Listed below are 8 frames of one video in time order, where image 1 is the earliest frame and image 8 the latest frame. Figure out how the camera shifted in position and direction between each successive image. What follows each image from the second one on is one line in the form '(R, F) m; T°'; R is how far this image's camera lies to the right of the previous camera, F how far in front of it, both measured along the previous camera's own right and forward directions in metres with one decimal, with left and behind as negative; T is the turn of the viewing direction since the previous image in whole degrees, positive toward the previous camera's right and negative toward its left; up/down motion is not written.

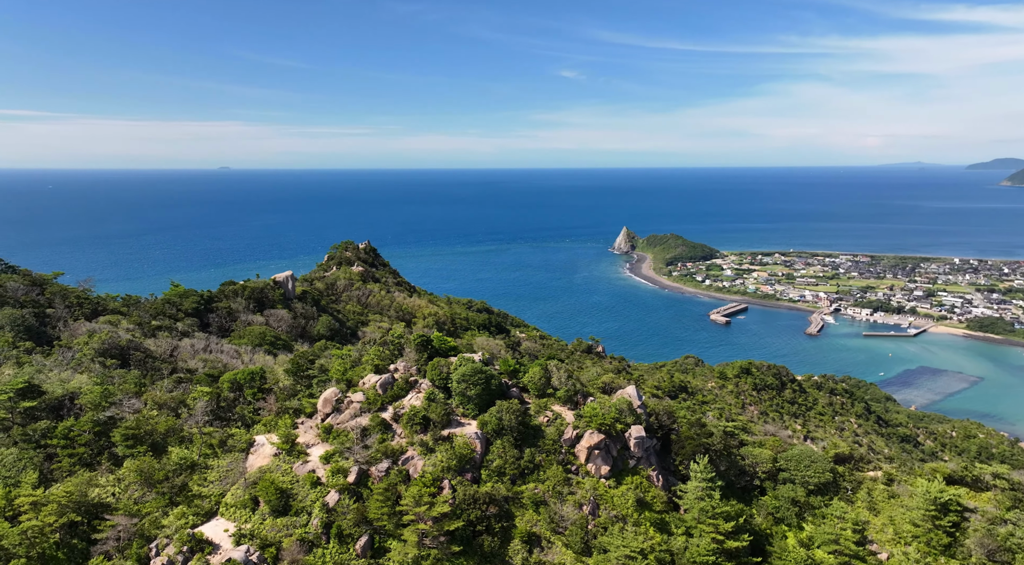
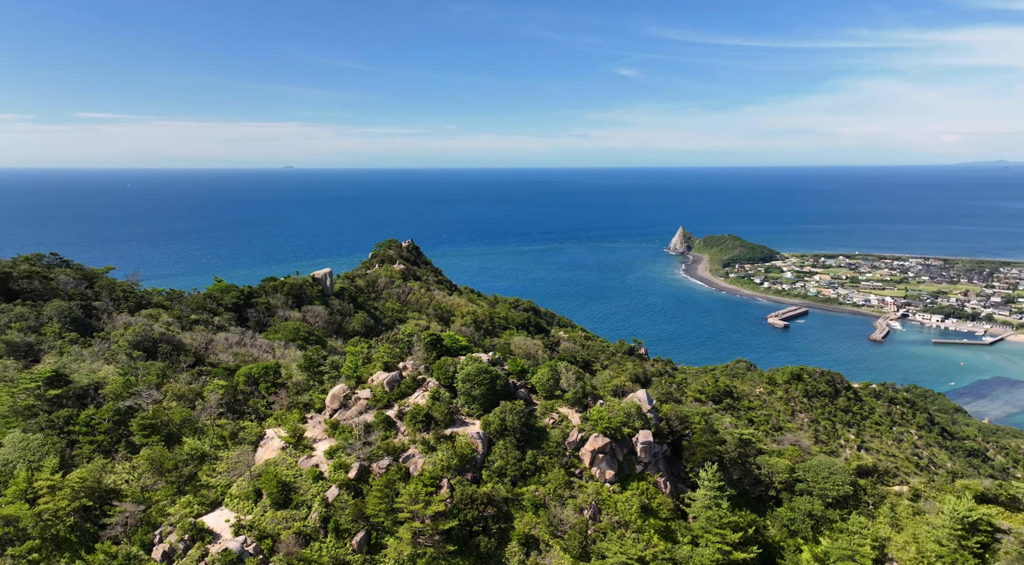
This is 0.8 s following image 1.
(+1.7, +0.2) m; -4°
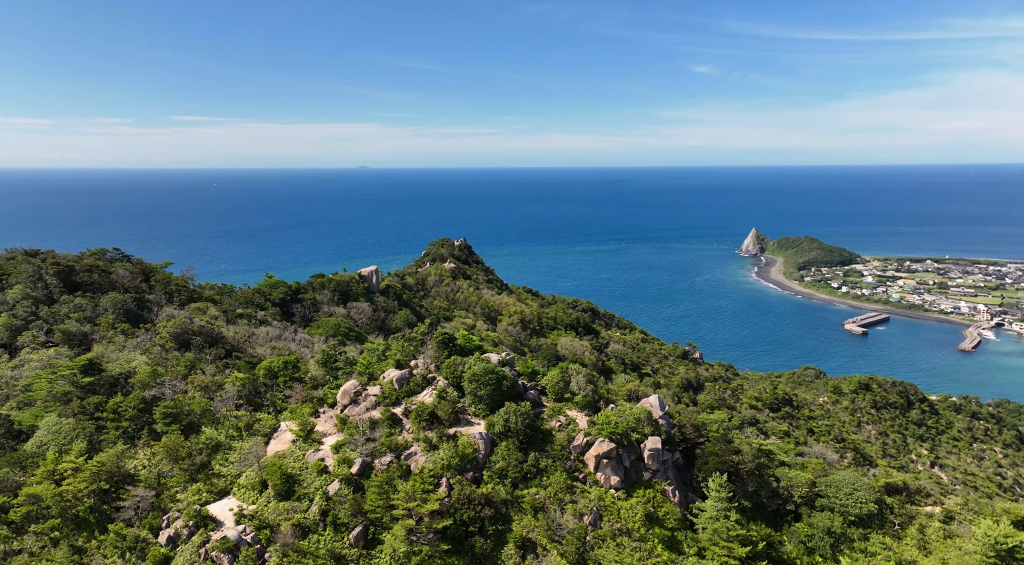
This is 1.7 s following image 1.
(+2.1, +0.3) m; -5°
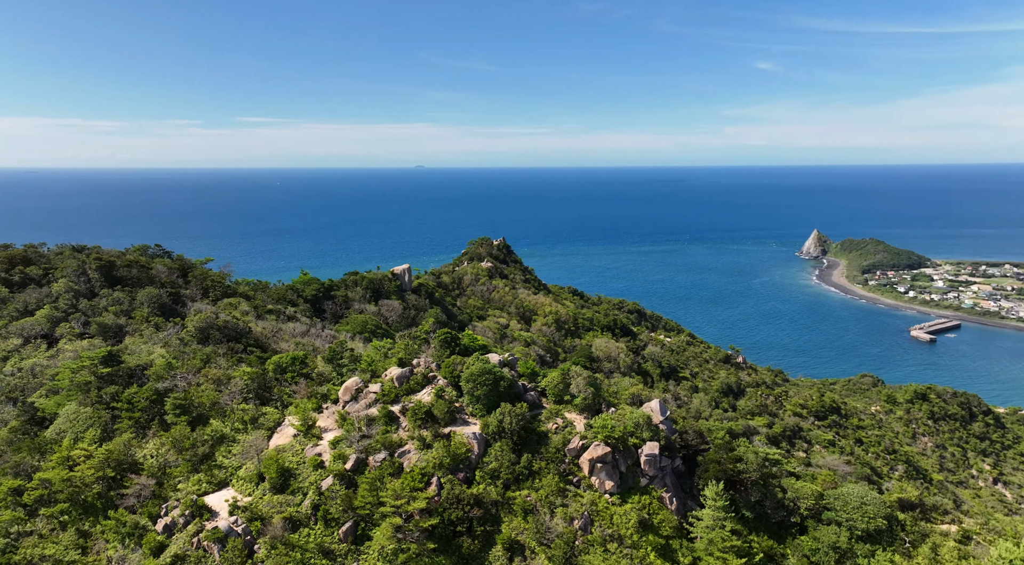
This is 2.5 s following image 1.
(+1.9, +0.2) m; -4°
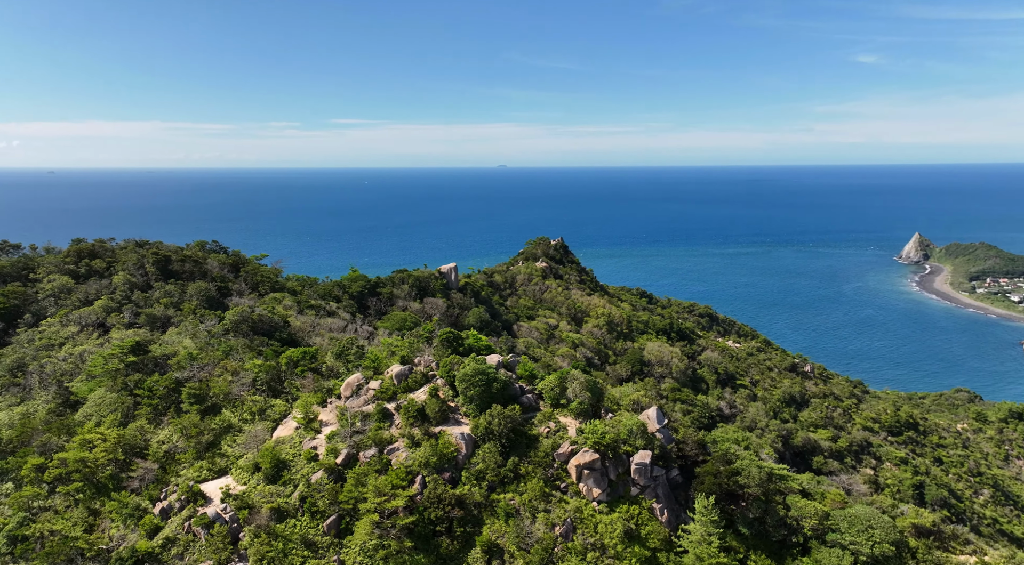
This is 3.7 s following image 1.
(+2.9, +0.4) m; -6°
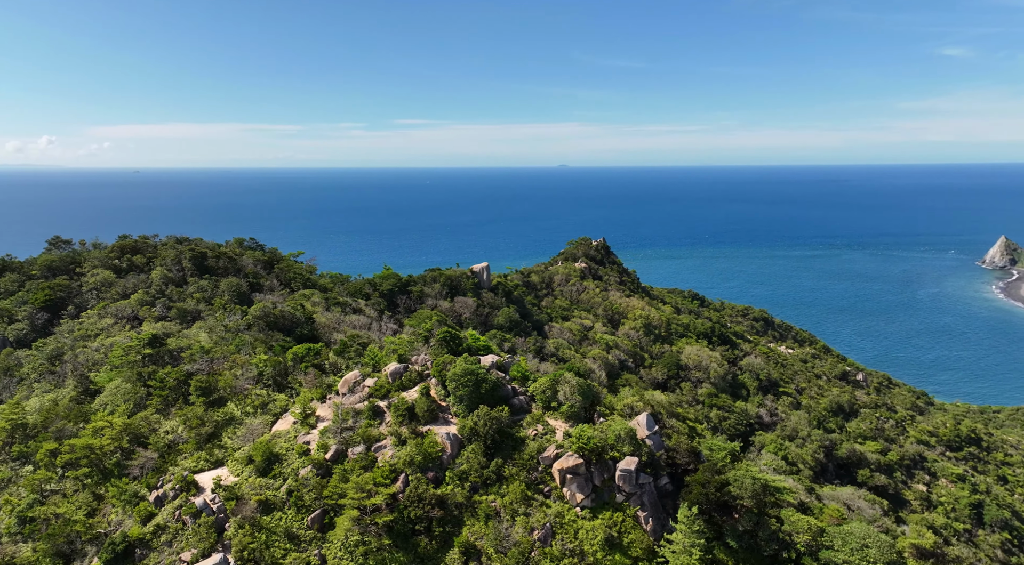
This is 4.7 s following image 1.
(+2.4, +0.3) m; -5°
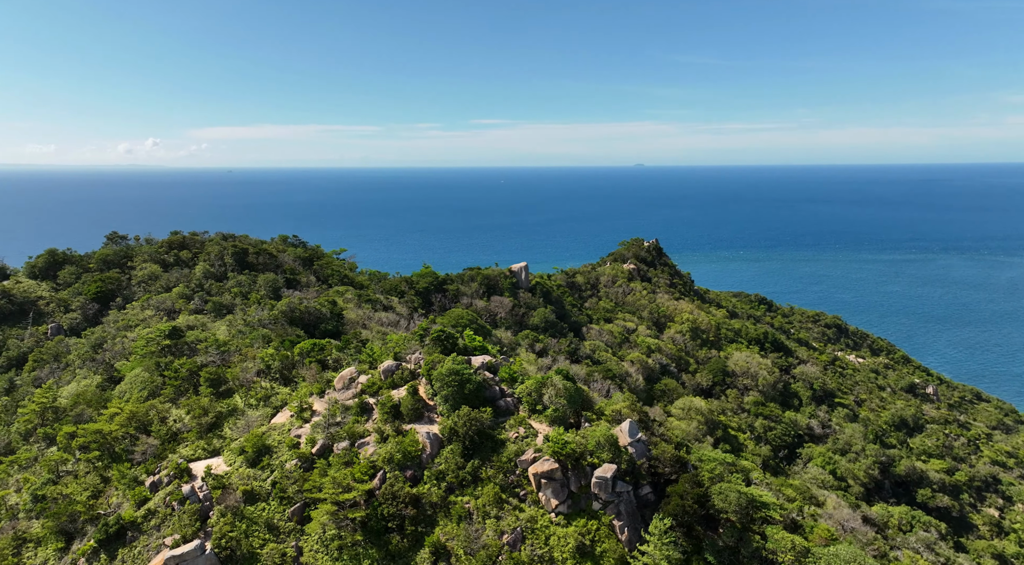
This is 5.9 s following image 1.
(+3.0, +0.4) m; -6°
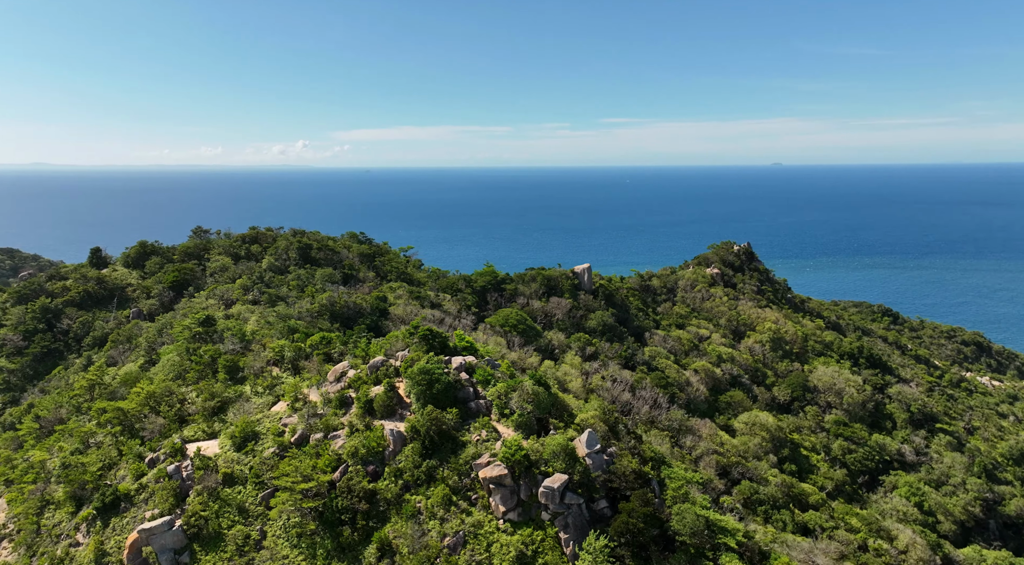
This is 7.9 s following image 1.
(+5.1, +0.8) m; -10°
